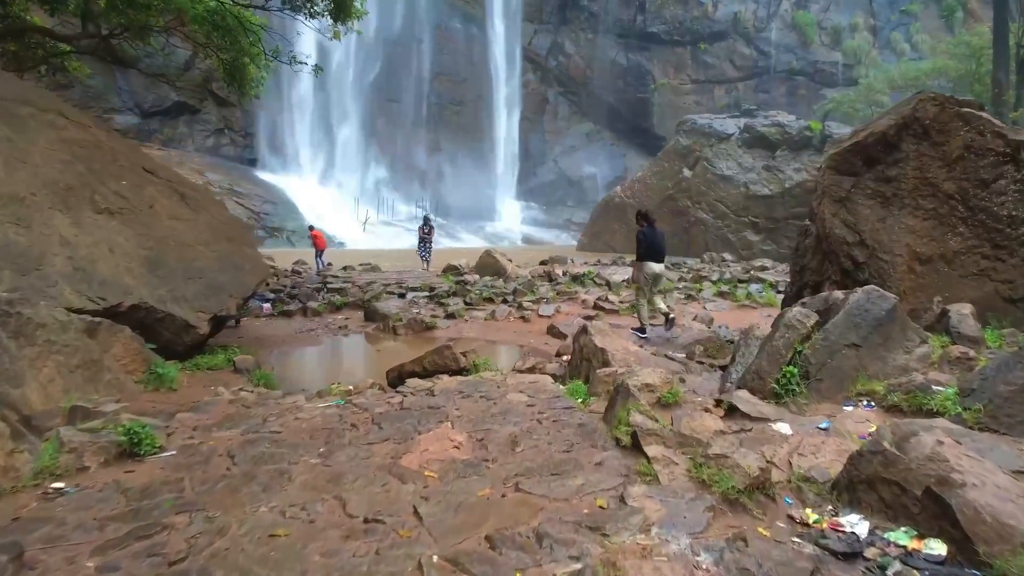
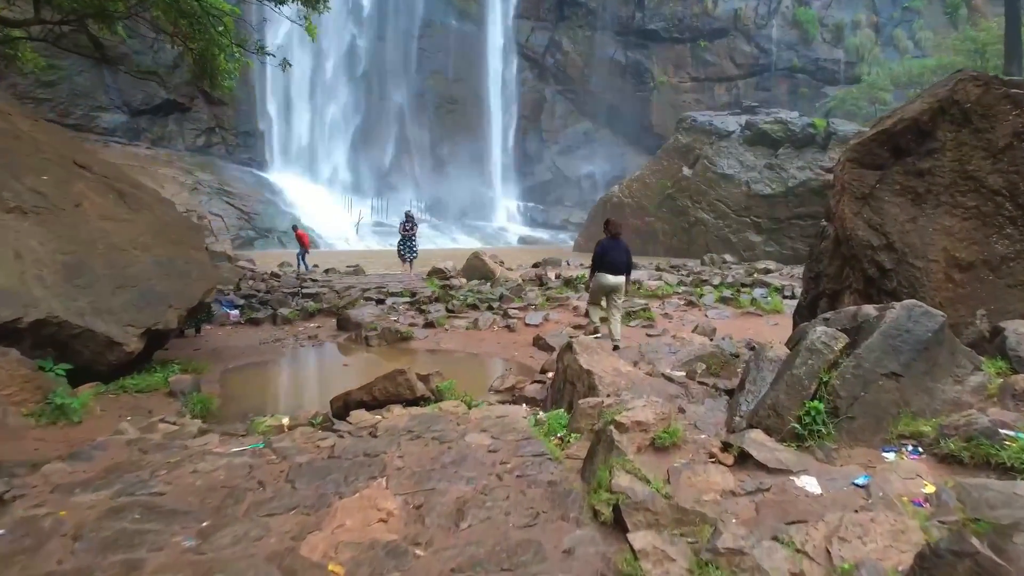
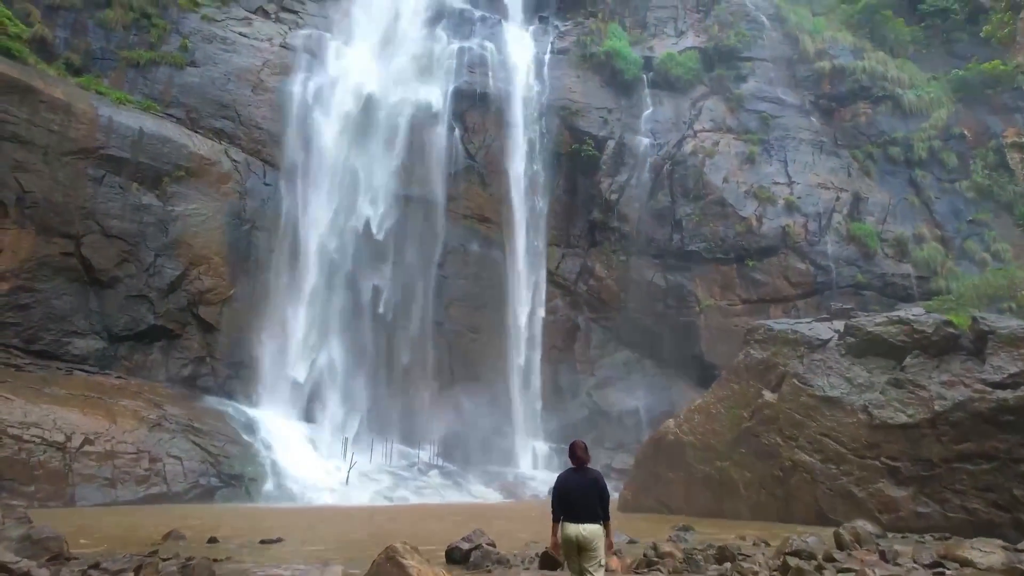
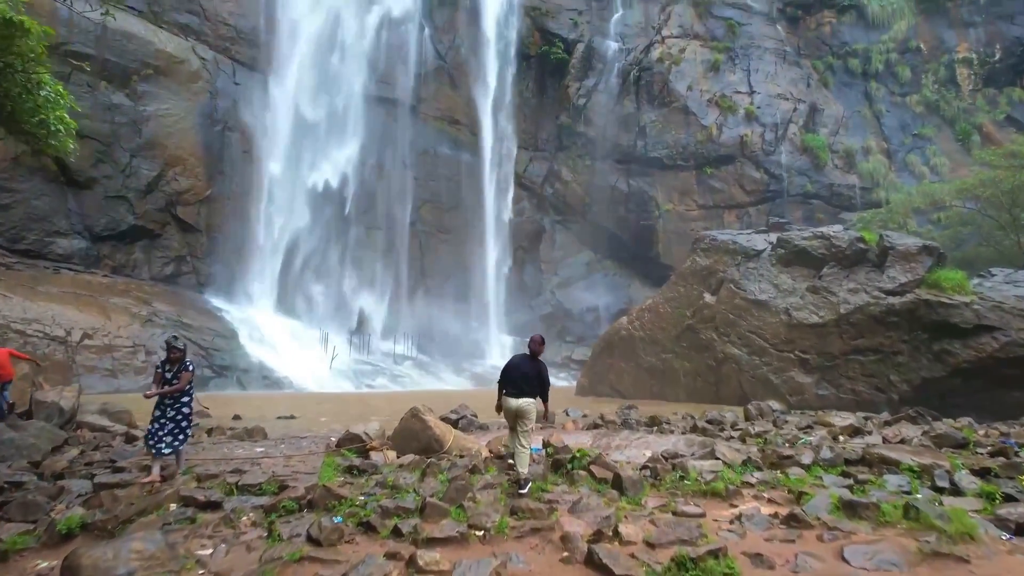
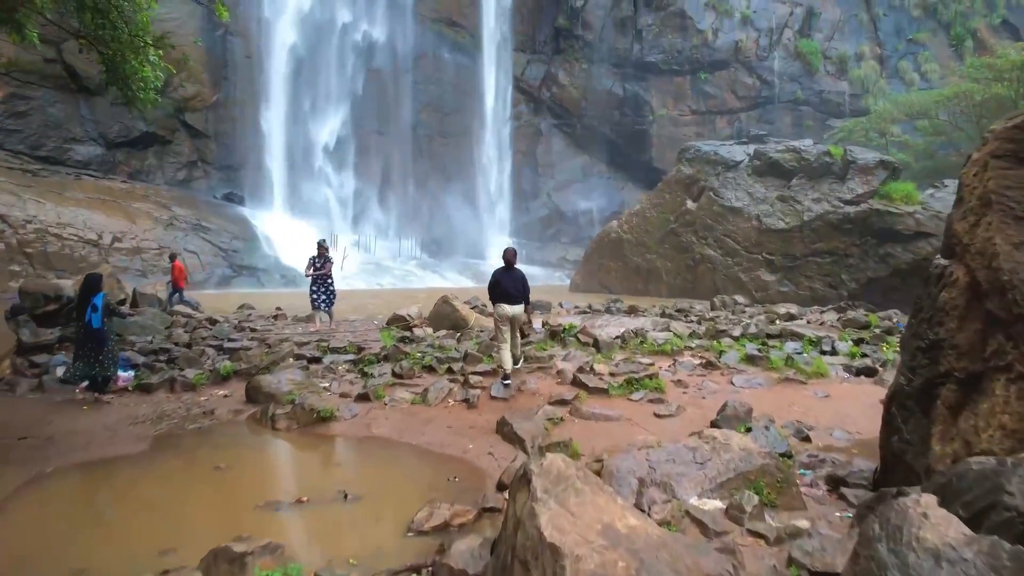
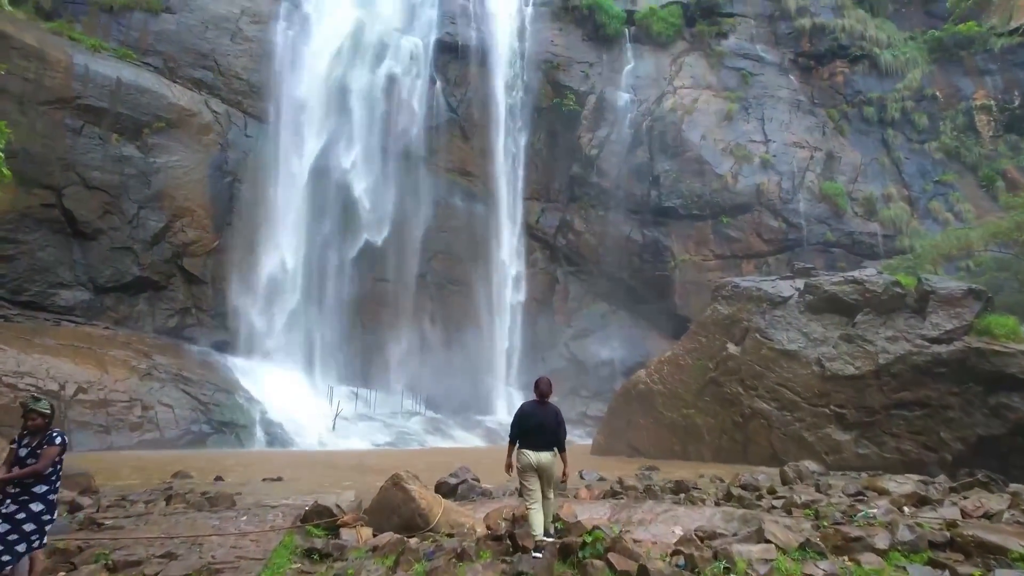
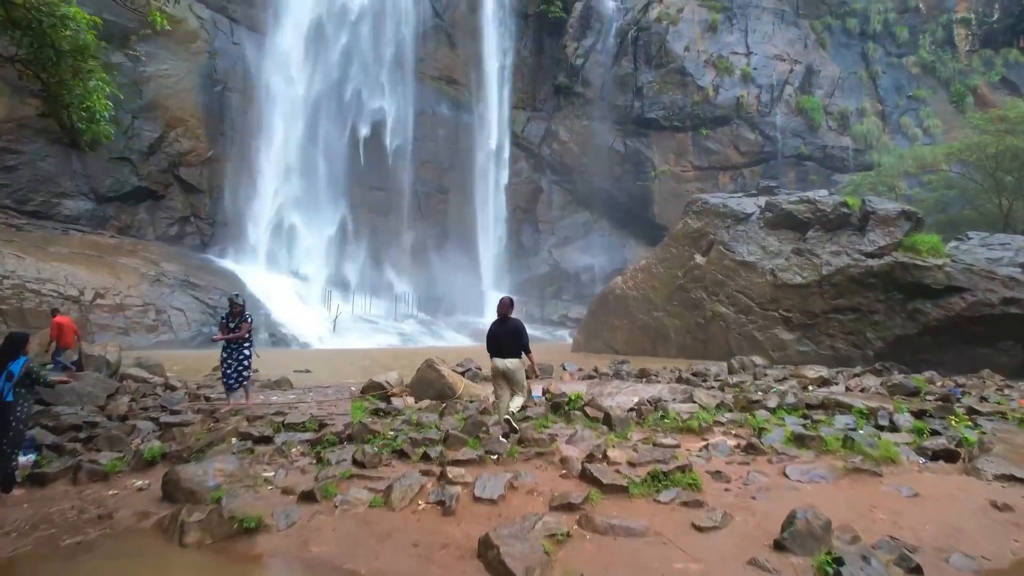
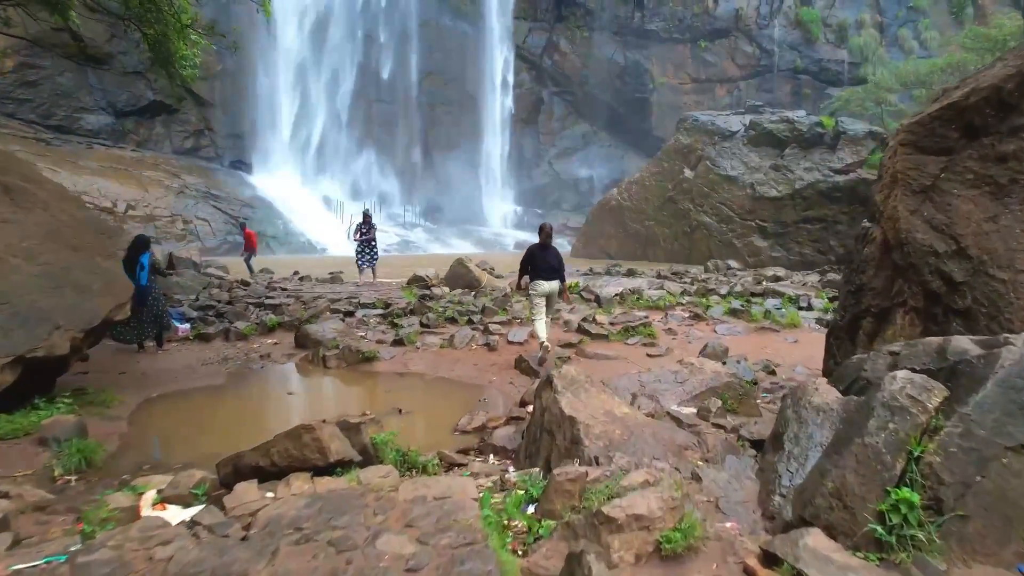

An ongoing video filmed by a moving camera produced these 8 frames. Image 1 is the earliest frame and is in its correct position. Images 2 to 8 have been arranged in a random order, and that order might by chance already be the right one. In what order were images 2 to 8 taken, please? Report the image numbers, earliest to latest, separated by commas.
2, 8, 5, 7, 4, 6, 3
